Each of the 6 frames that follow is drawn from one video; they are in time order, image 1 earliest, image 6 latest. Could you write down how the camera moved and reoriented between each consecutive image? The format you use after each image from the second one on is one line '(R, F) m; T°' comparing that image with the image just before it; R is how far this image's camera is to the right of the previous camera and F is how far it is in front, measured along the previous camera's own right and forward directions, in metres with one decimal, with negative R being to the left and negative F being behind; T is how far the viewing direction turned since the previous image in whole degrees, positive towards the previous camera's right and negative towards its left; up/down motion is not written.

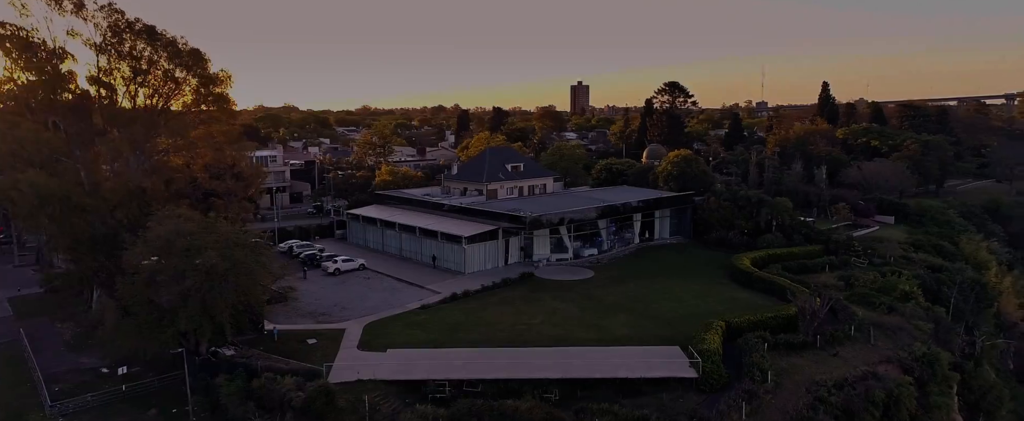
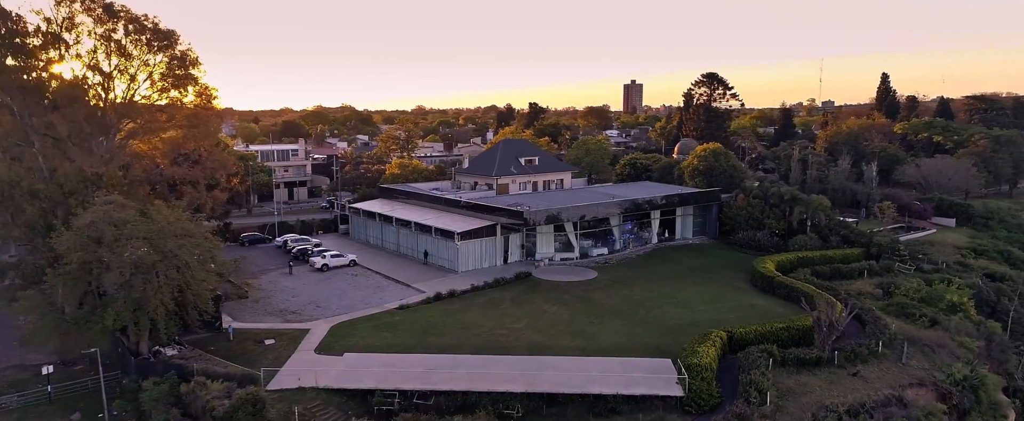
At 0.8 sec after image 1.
(+3.0, +2.6) m; -5°
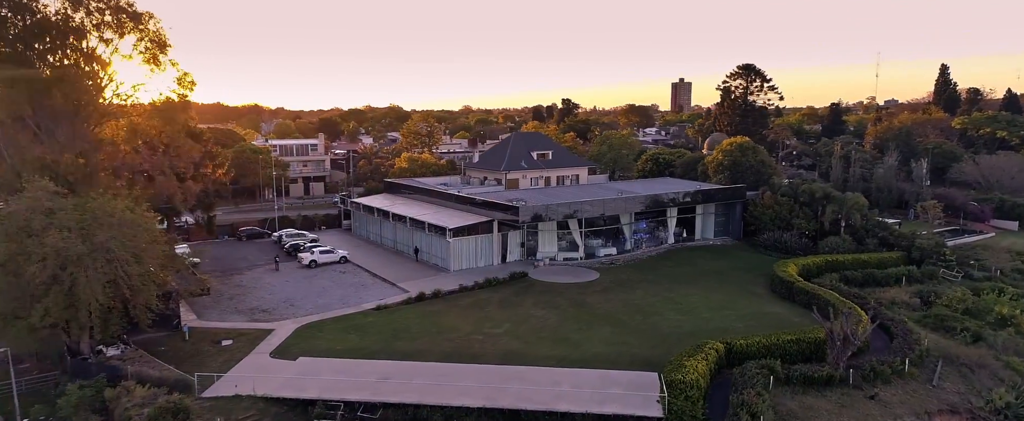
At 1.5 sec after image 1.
(+2.6, +2.3) m; -4°
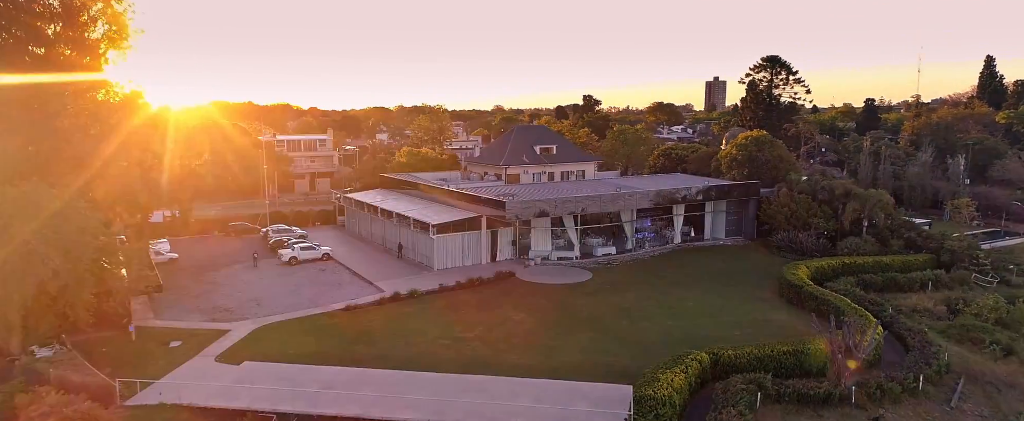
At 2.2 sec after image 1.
(+2.2, +2.0) m; -3°
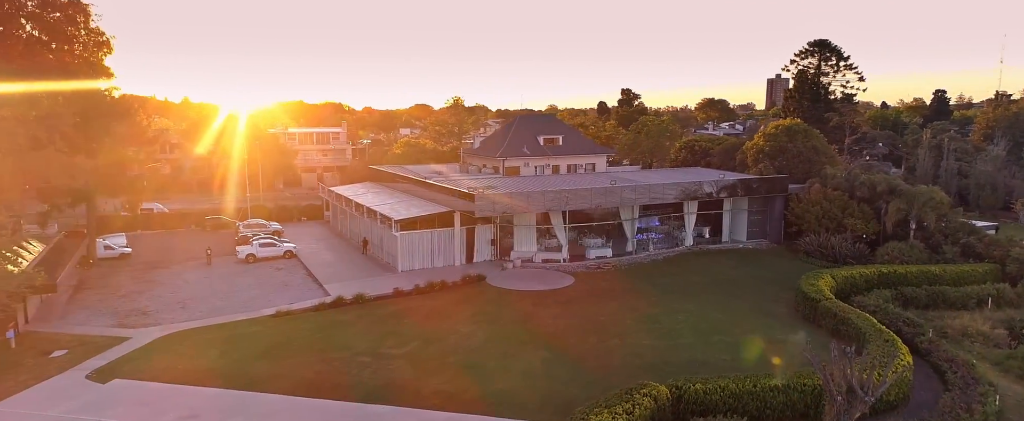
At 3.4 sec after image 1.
(+3.6, +3.8) m; -5°
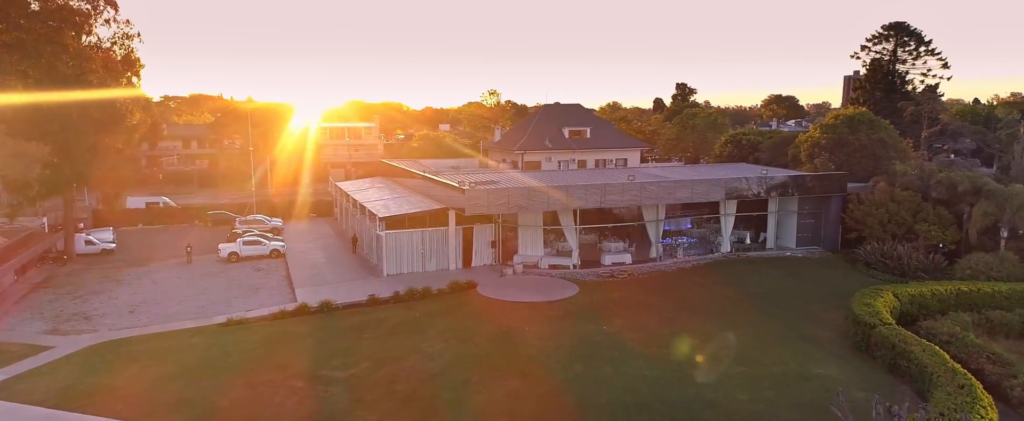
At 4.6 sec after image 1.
(+2.5, +3.5) m; -6°
